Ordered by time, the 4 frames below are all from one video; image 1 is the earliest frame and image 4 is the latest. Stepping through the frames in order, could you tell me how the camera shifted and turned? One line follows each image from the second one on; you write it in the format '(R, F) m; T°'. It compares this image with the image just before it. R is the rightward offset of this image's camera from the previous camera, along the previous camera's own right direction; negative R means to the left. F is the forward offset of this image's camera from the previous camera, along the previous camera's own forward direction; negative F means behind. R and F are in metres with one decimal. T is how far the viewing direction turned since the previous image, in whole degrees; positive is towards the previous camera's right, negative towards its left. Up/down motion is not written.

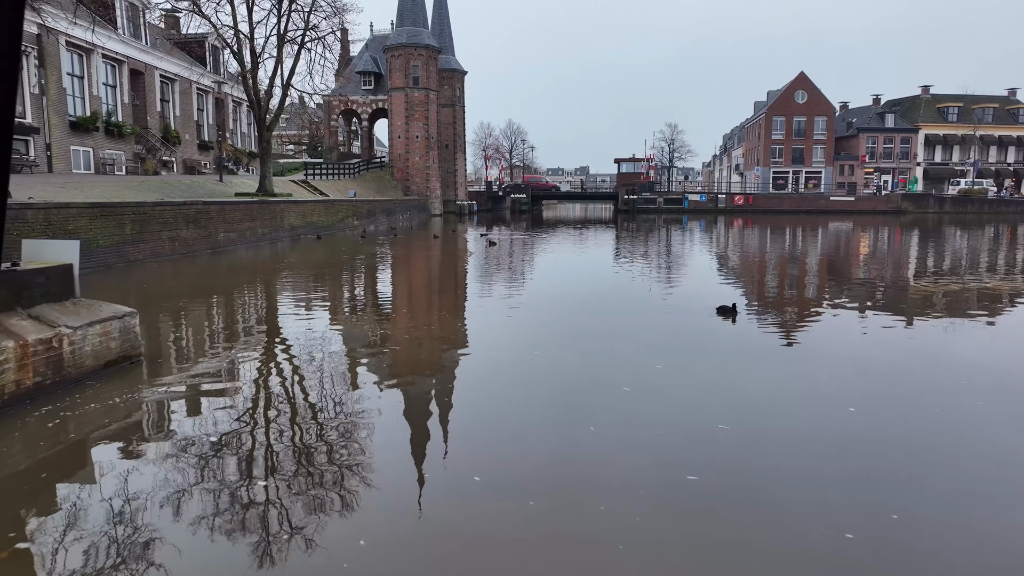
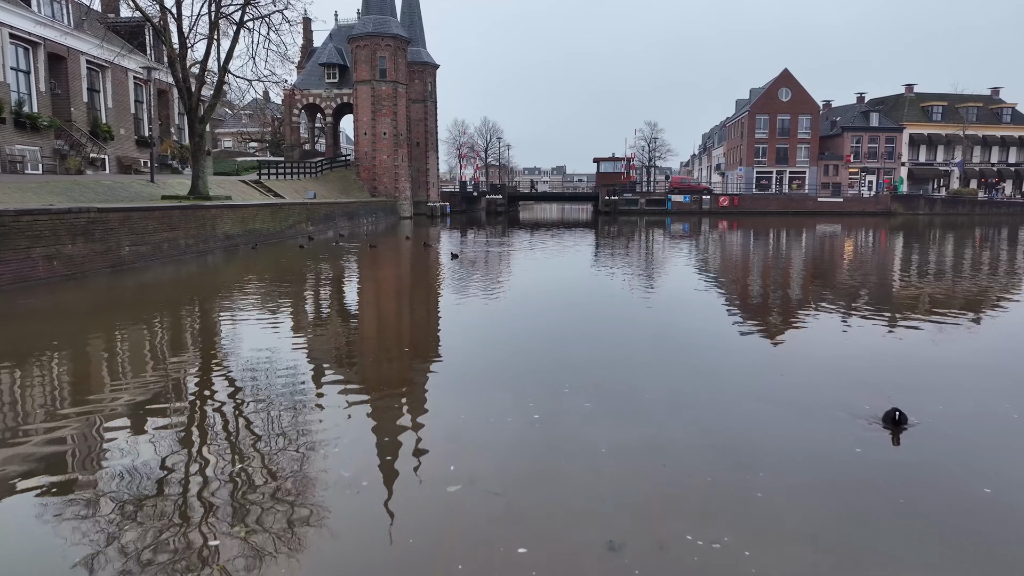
(0.0, +1.4) m; +2°
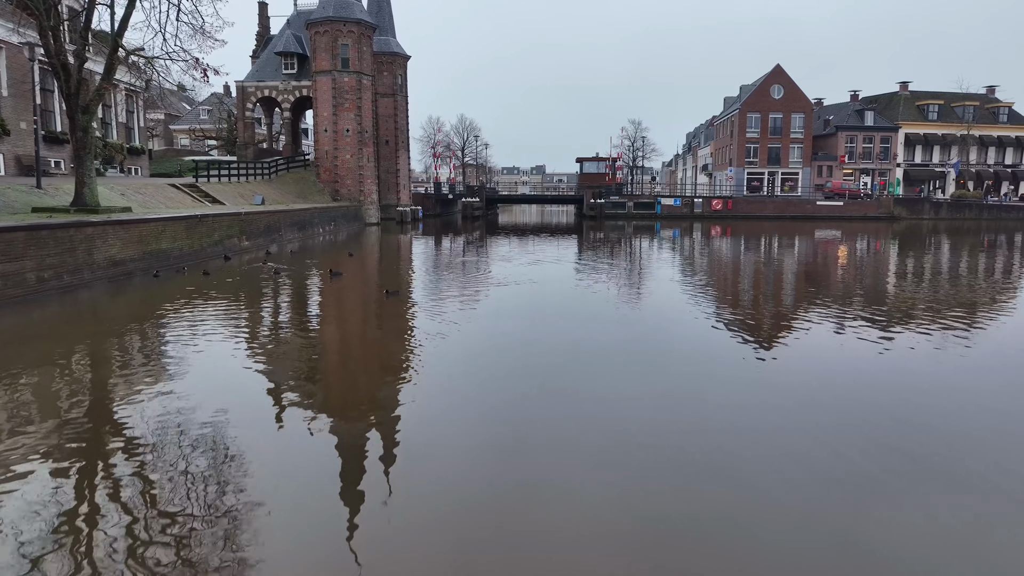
(0.0, +2.0) m; +2°
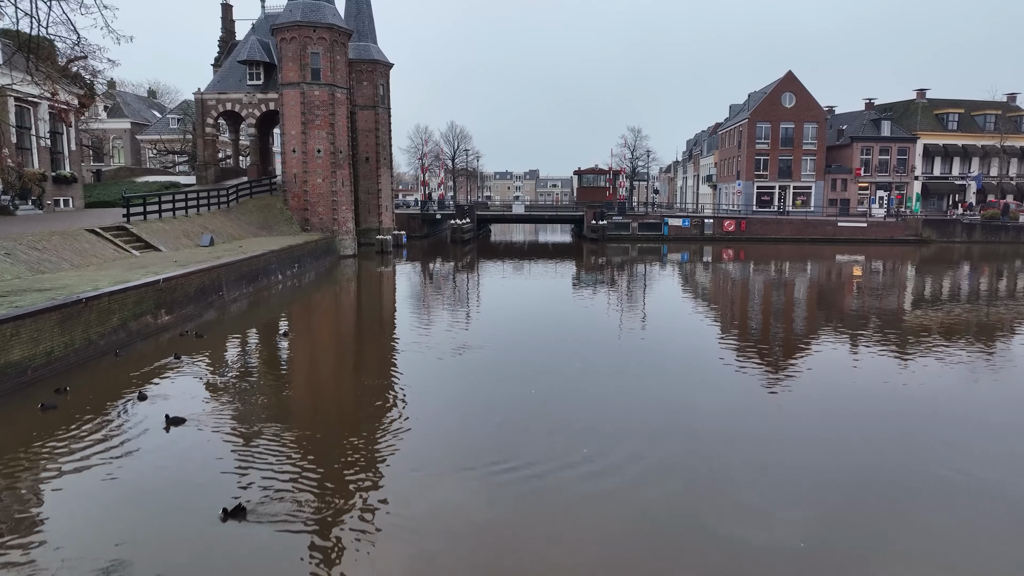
(0.0, +2.2) m; +1°
